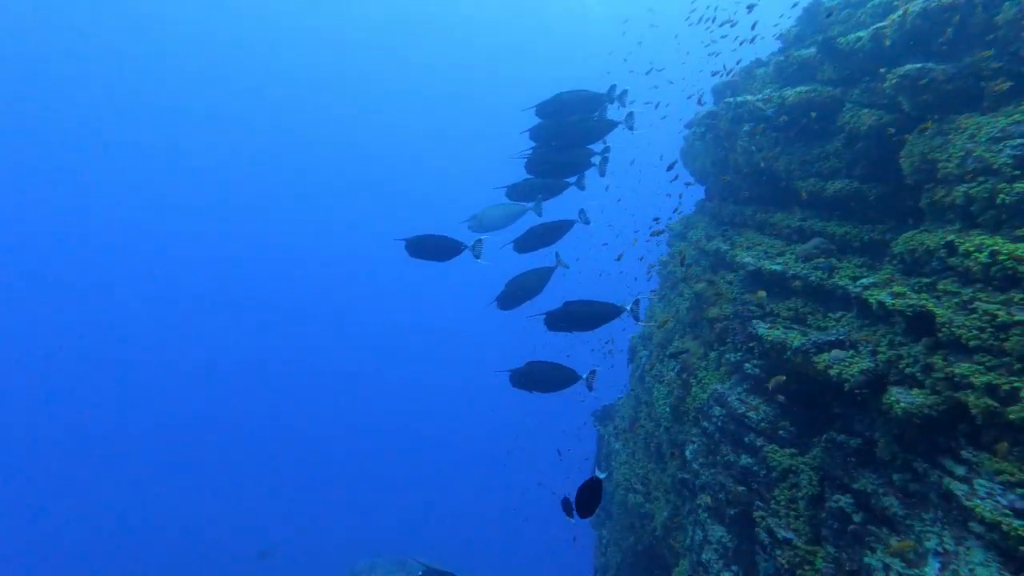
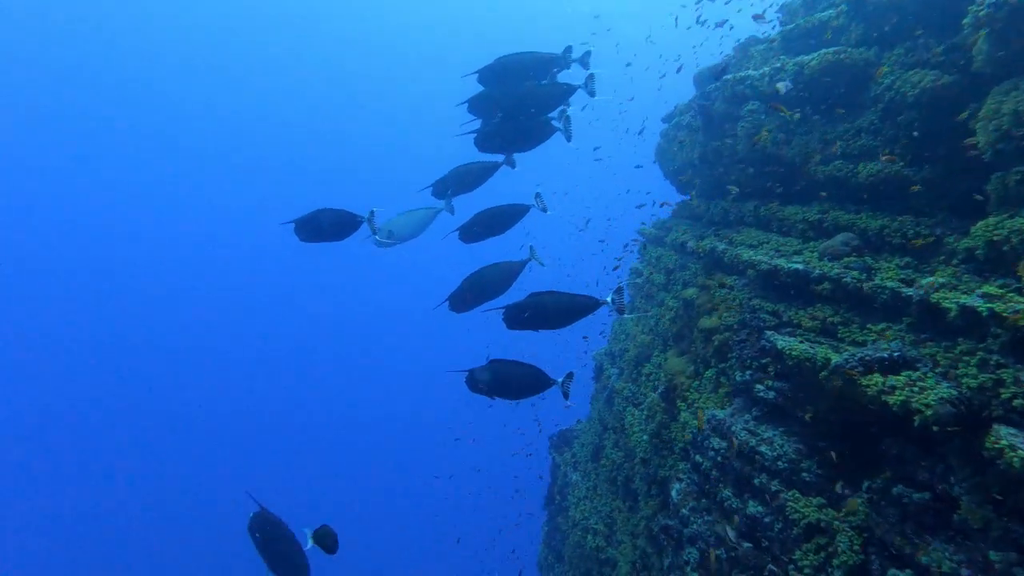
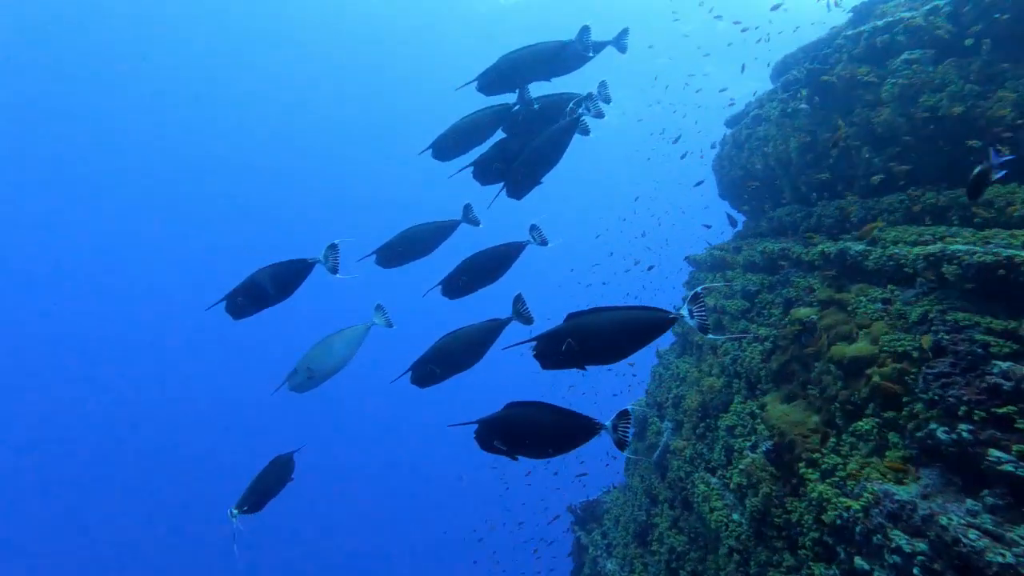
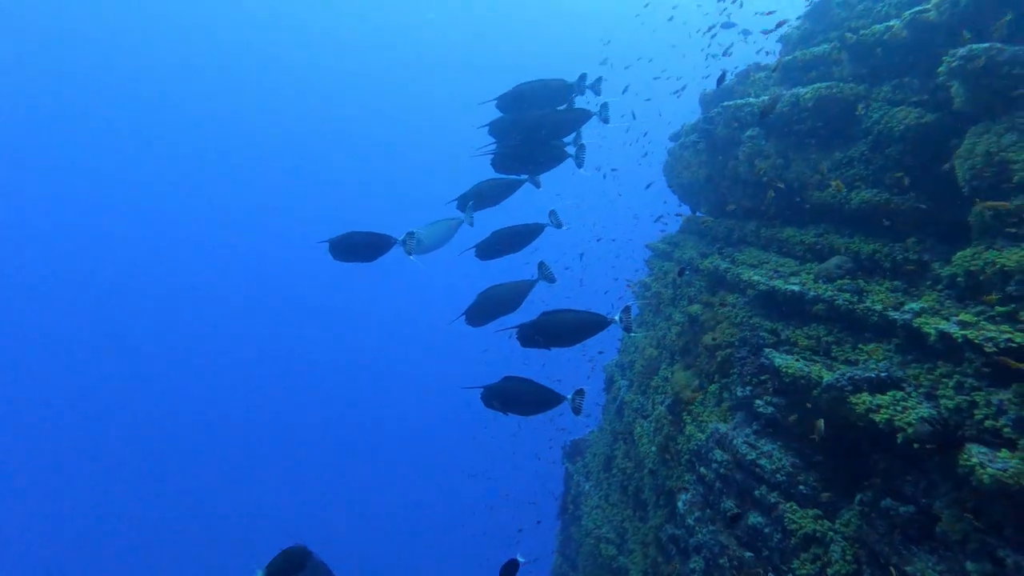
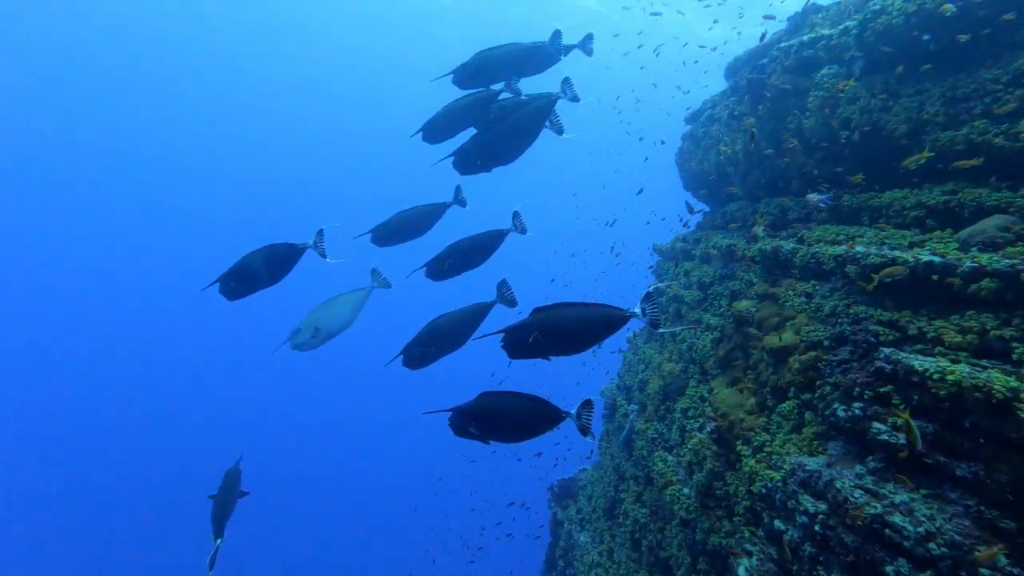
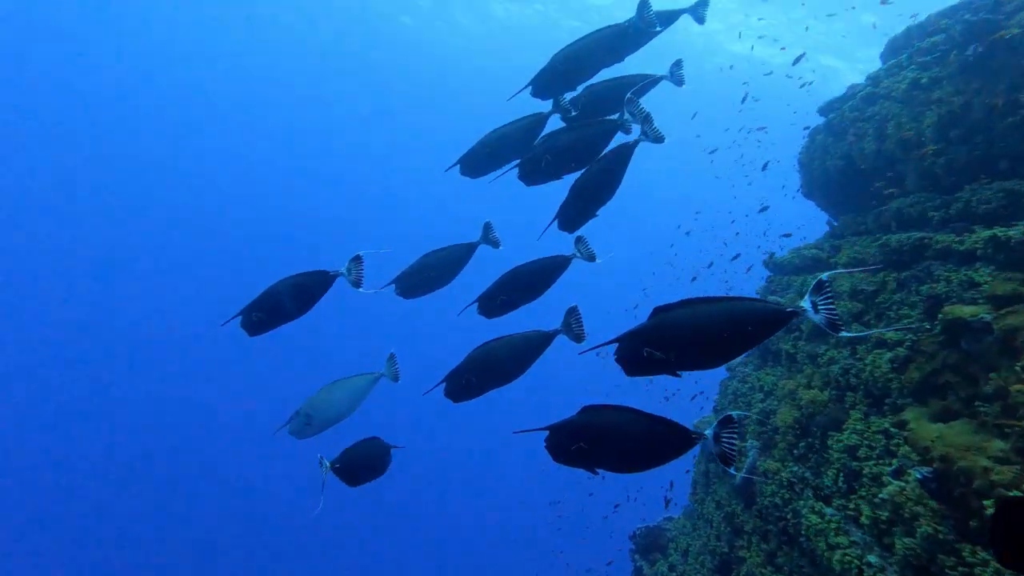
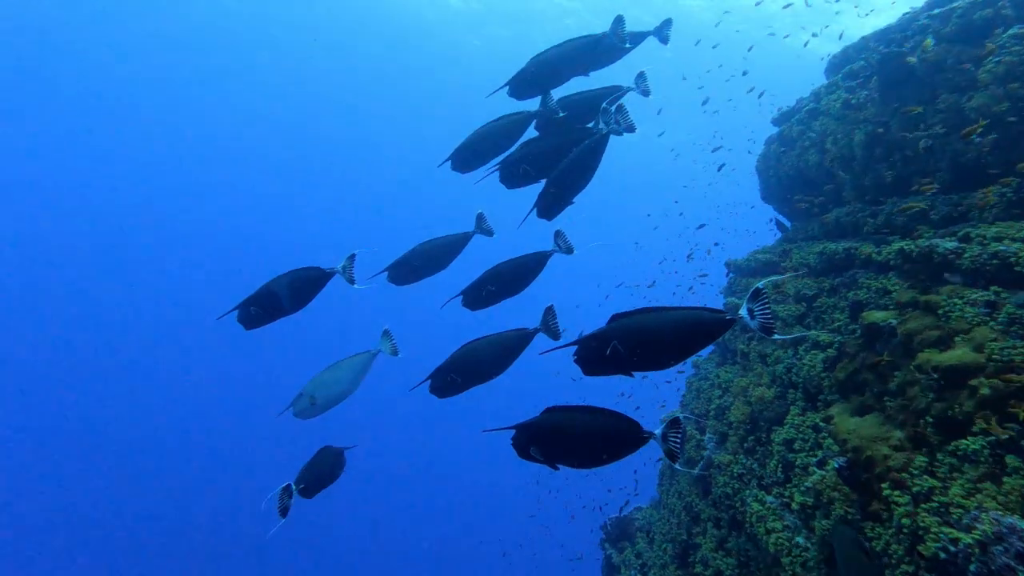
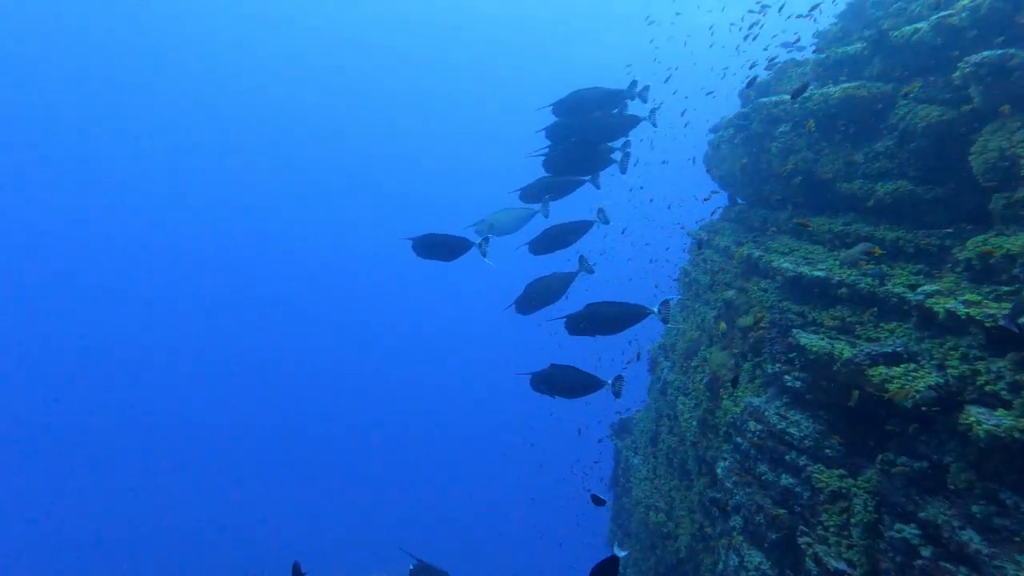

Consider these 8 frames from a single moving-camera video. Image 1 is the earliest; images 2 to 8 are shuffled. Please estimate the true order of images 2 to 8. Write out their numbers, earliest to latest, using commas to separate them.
8, 4, 2, 5, 3, 7, 6
